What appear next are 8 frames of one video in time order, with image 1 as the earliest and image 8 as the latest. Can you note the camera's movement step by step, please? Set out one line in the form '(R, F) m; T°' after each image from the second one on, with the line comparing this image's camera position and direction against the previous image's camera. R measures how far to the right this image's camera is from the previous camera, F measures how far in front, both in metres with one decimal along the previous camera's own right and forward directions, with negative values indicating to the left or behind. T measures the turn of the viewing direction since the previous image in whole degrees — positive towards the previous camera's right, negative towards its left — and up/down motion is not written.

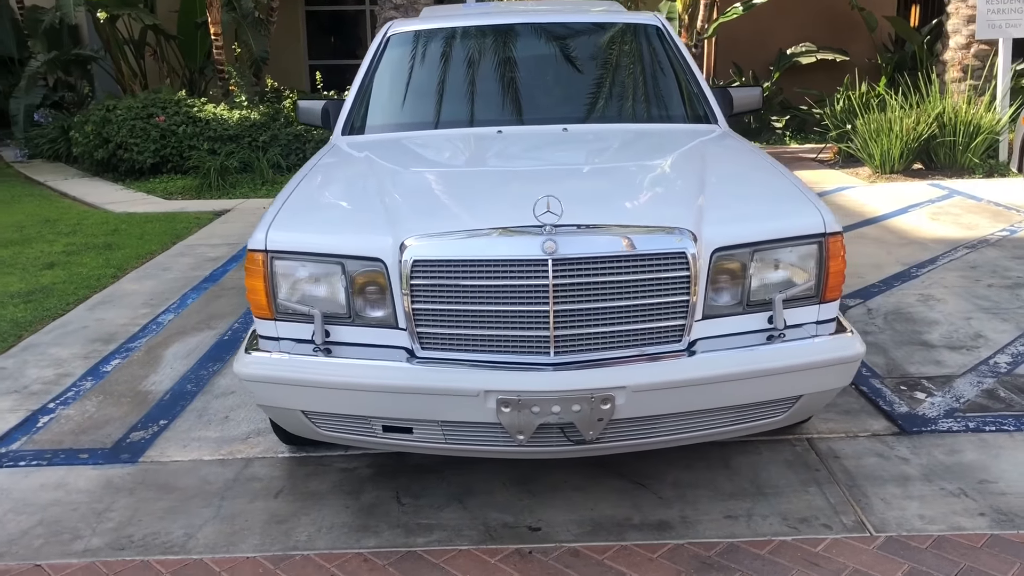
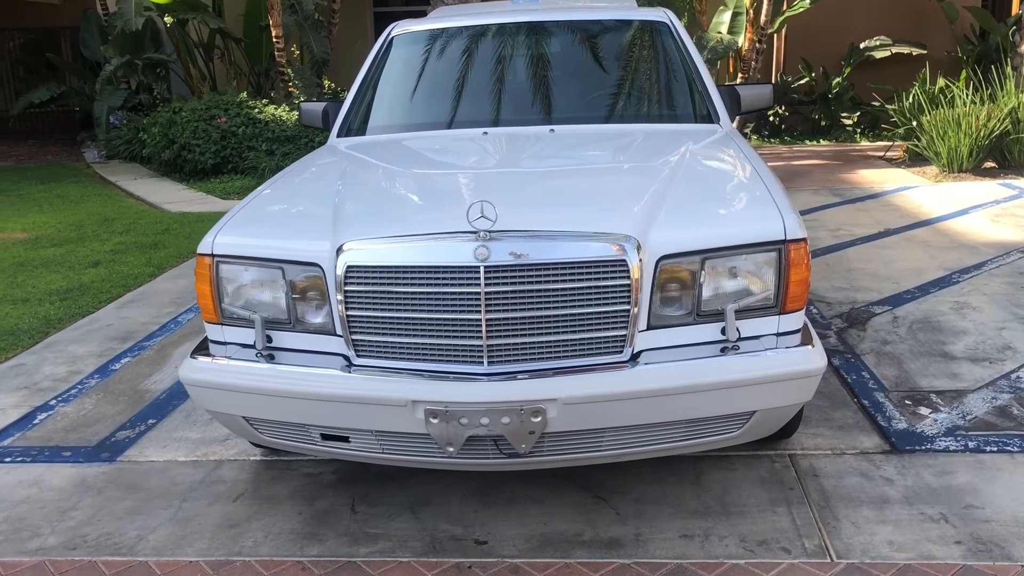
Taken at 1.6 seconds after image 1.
(+0.5, +0.1) m; -5°
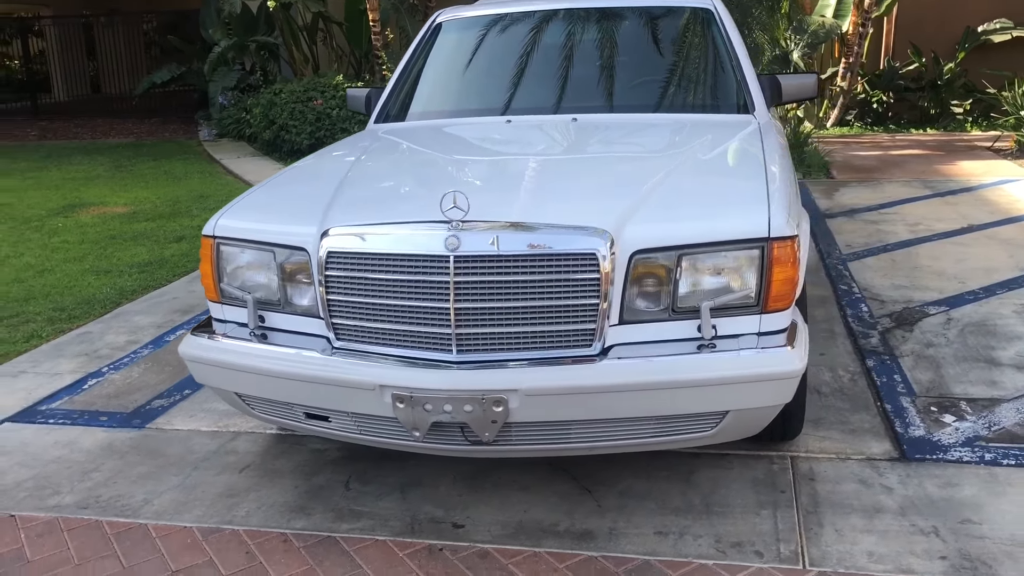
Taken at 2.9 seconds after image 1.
(+0.4, 0.0) m; -7°
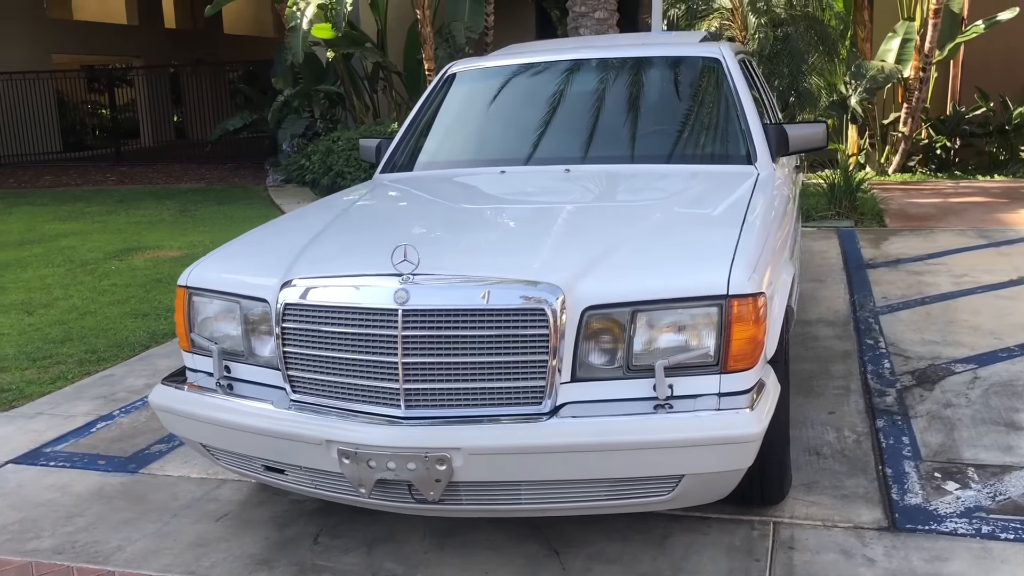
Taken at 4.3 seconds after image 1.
(+0.4, +0.1) m; -5°
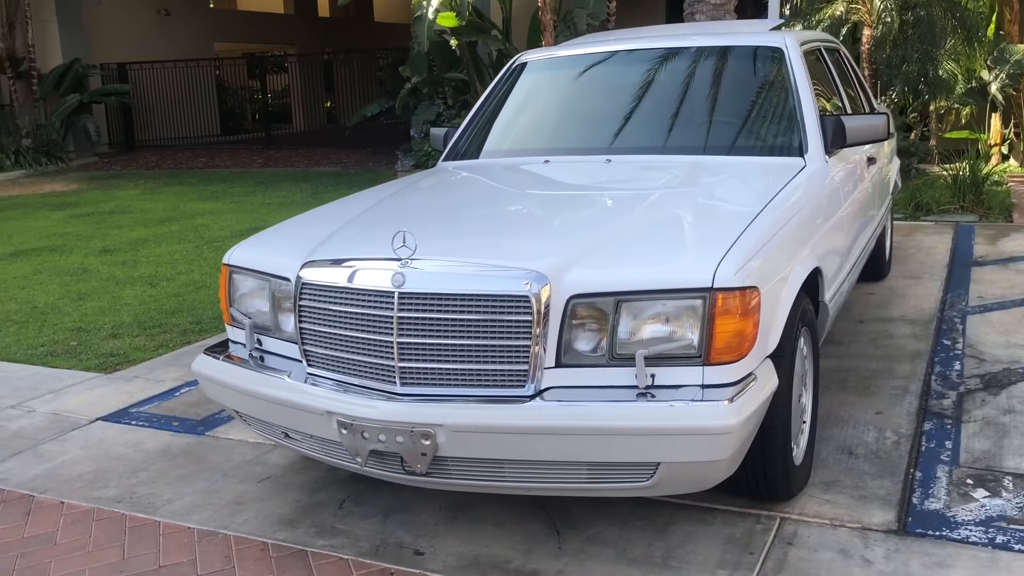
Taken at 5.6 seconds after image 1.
(+0.5, -0.1) m; -9°
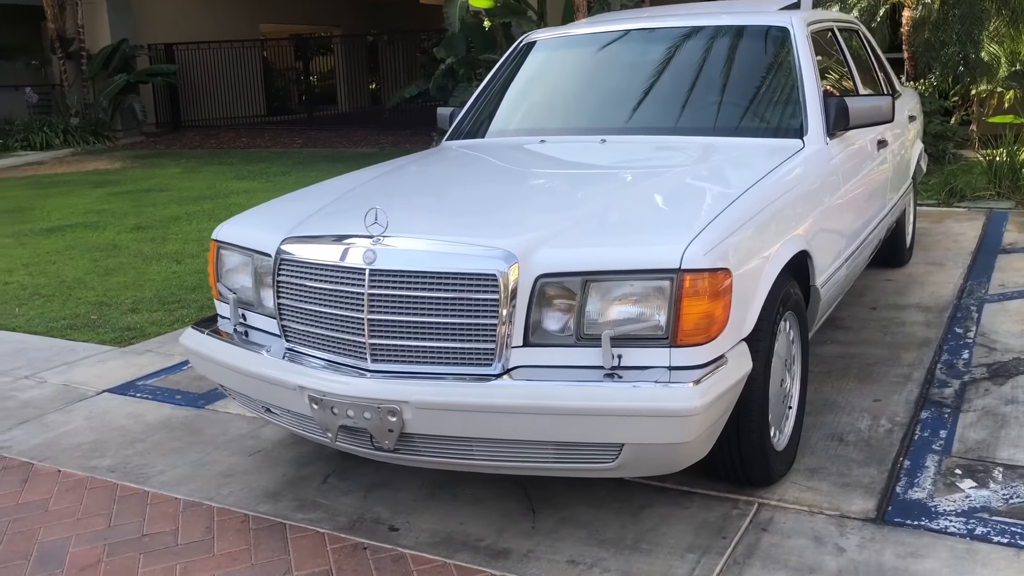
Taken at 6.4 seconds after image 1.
(+0.2, 0.0) m; -3°
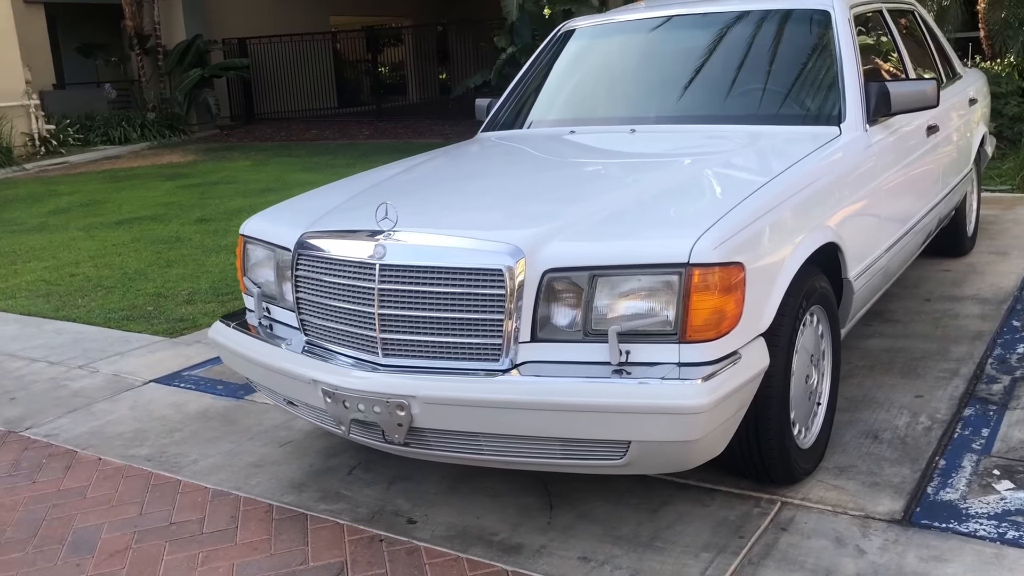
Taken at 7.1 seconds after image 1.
(+0.2, 0.0) m; -4°
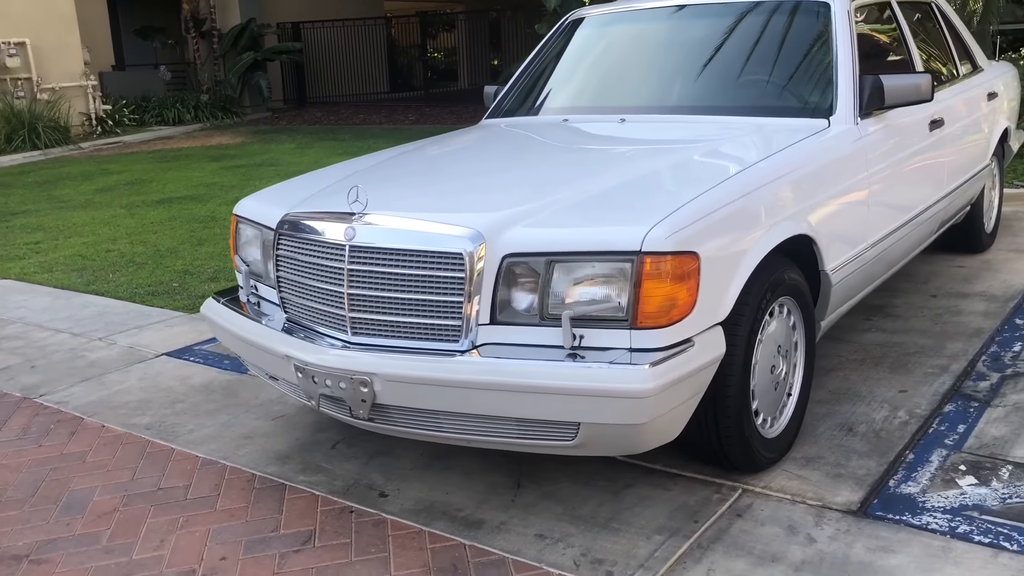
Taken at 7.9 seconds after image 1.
(+0.3, -0.1) m; -3°
